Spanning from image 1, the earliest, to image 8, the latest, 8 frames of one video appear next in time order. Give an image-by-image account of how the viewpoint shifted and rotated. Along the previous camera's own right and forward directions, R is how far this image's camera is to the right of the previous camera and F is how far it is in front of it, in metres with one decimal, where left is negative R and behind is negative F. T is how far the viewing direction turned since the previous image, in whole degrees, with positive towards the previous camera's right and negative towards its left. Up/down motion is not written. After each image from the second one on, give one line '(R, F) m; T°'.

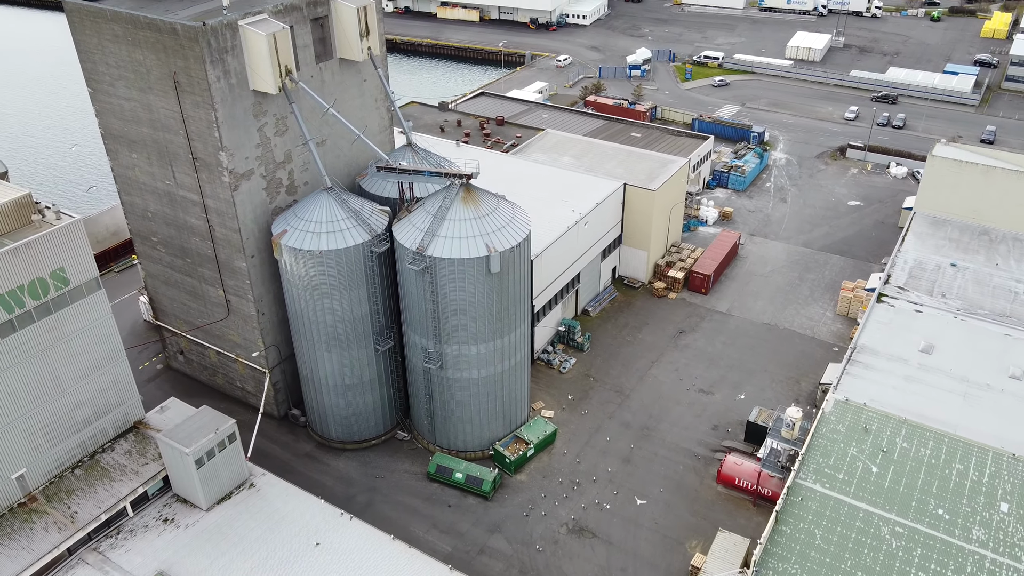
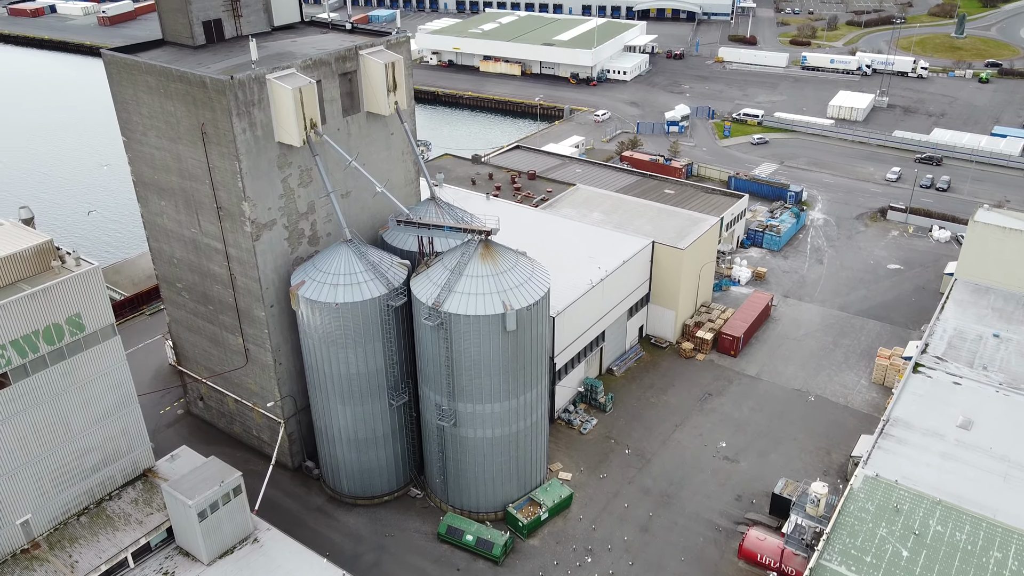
(+0.7, +0.4) m; -3°
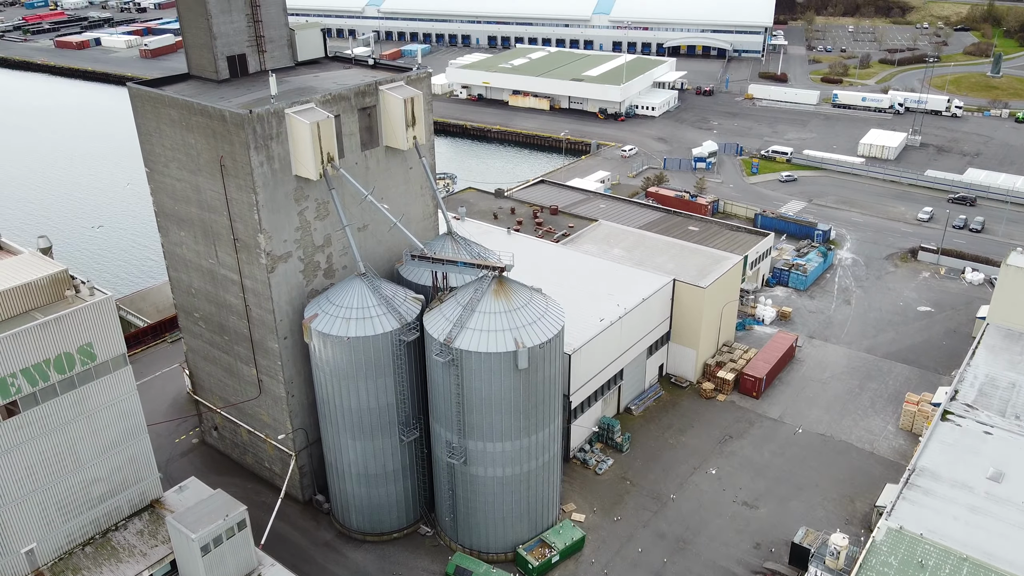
(+0.5, +0.3) m; -2°
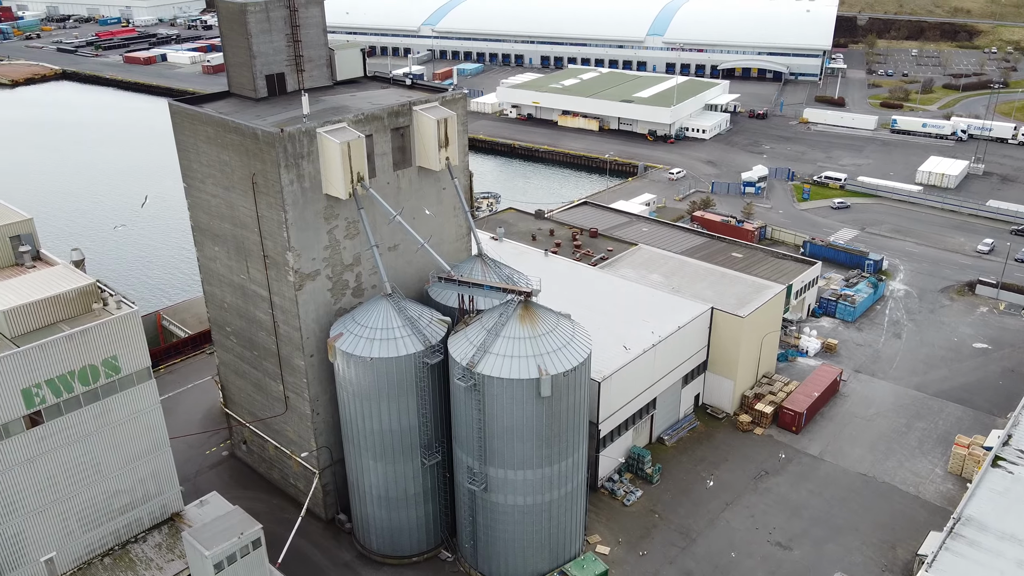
(+0.7, +0.4) m; -4°
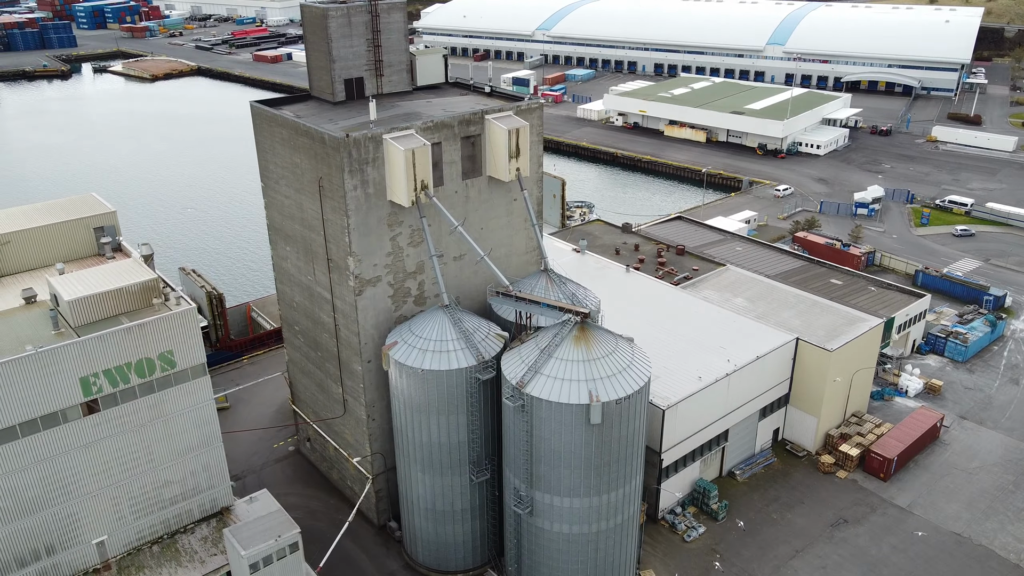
(+1.4, +0.9) m; -8°
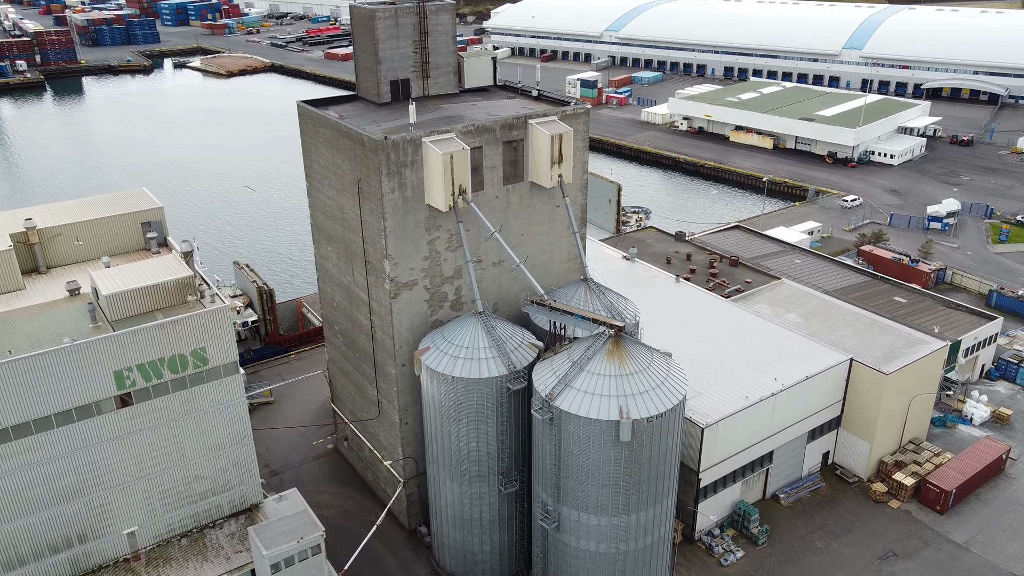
(+0.8, +0.5) m; -5°
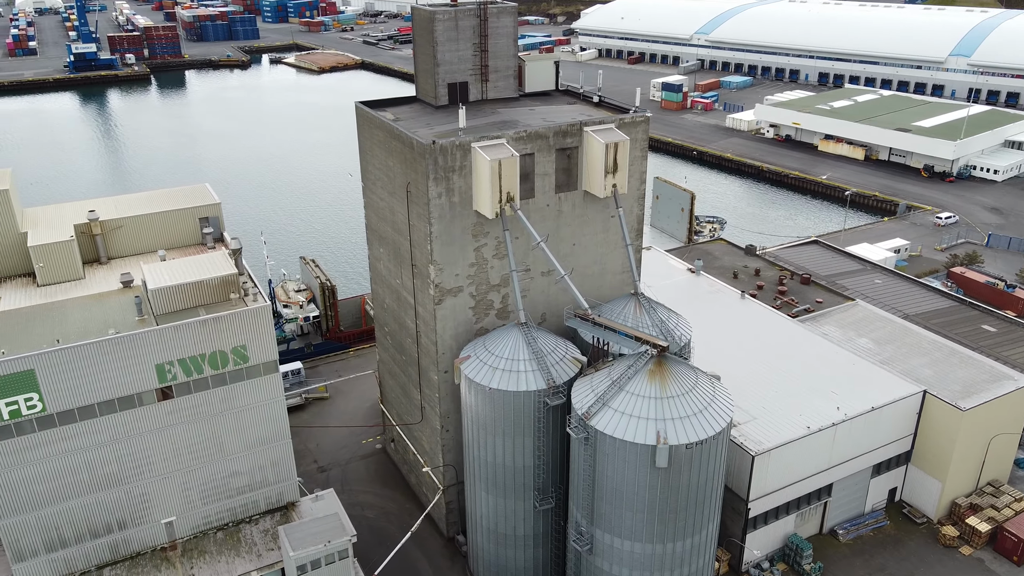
(+1.1, +0.7) m; -6°
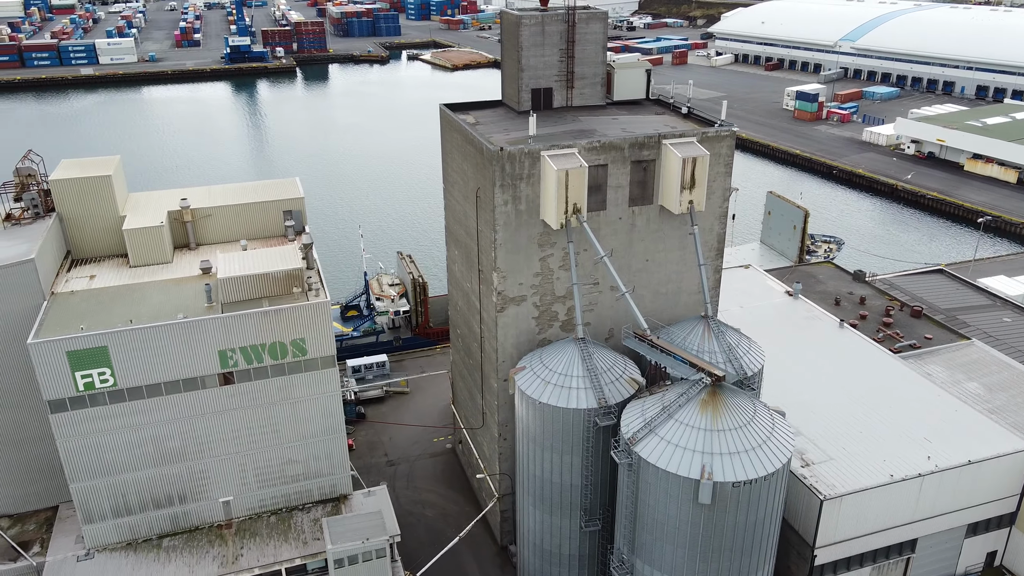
(+1.9, +0.6) m; -9°
